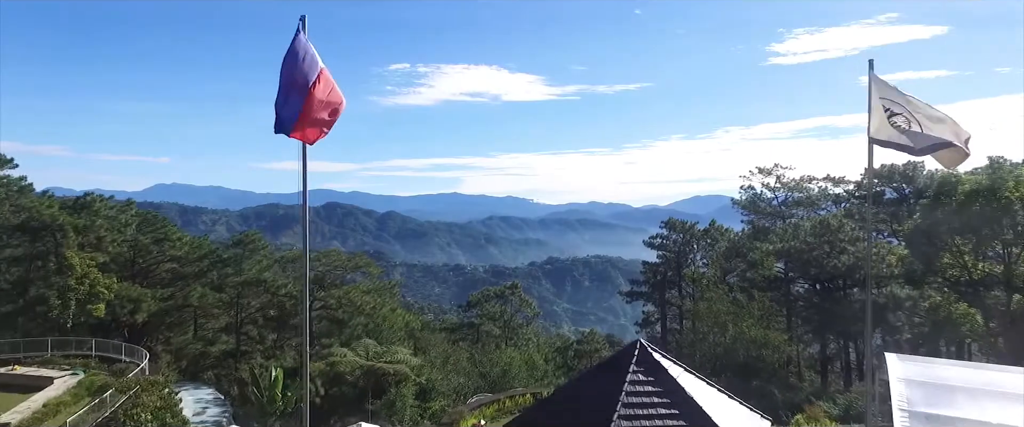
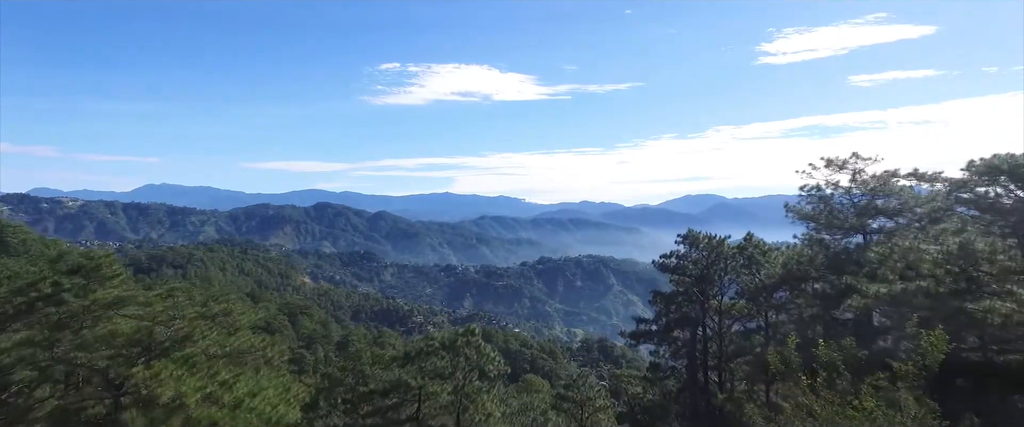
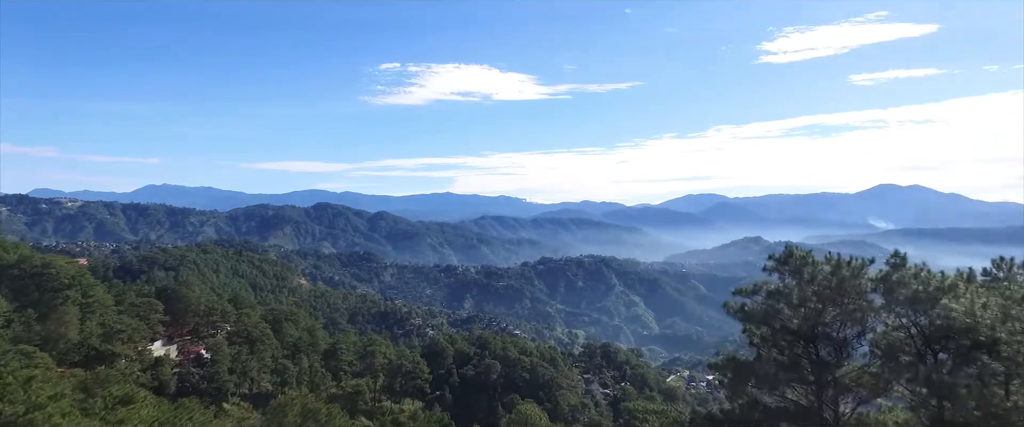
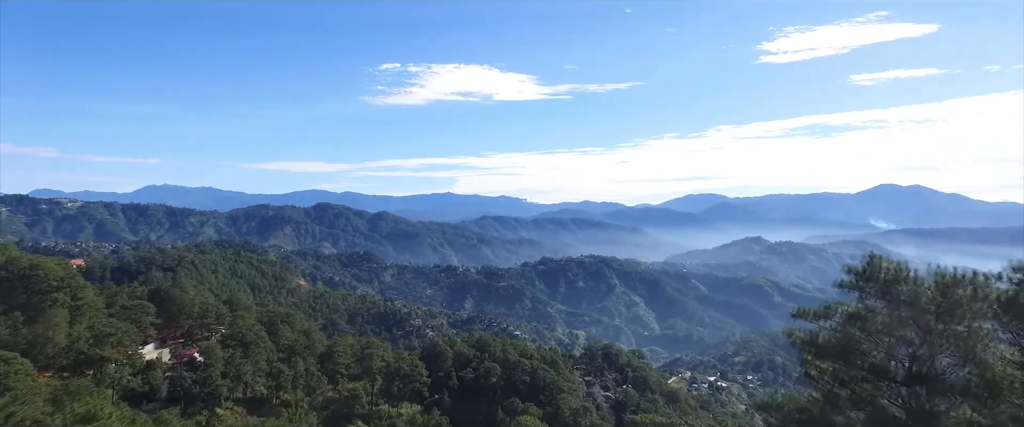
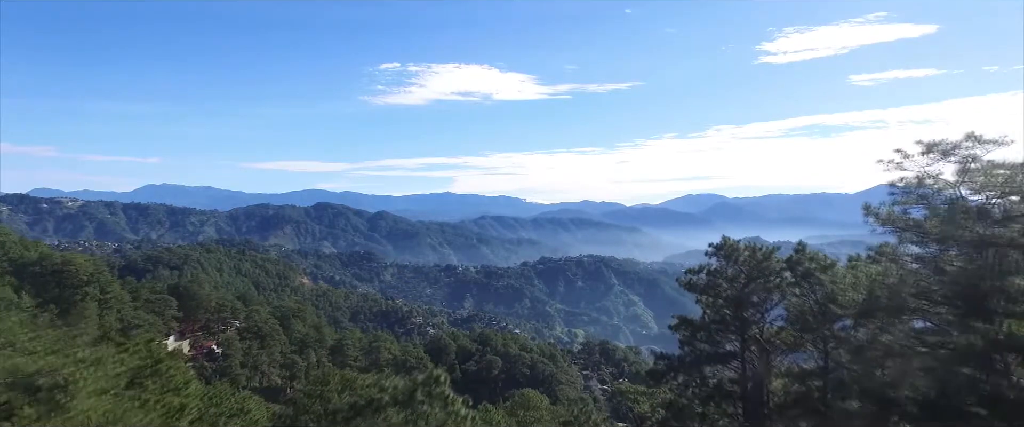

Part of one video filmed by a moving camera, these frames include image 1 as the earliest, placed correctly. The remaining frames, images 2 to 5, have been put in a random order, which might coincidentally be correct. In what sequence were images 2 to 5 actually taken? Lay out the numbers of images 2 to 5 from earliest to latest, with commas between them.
2, 5, 3, 4
